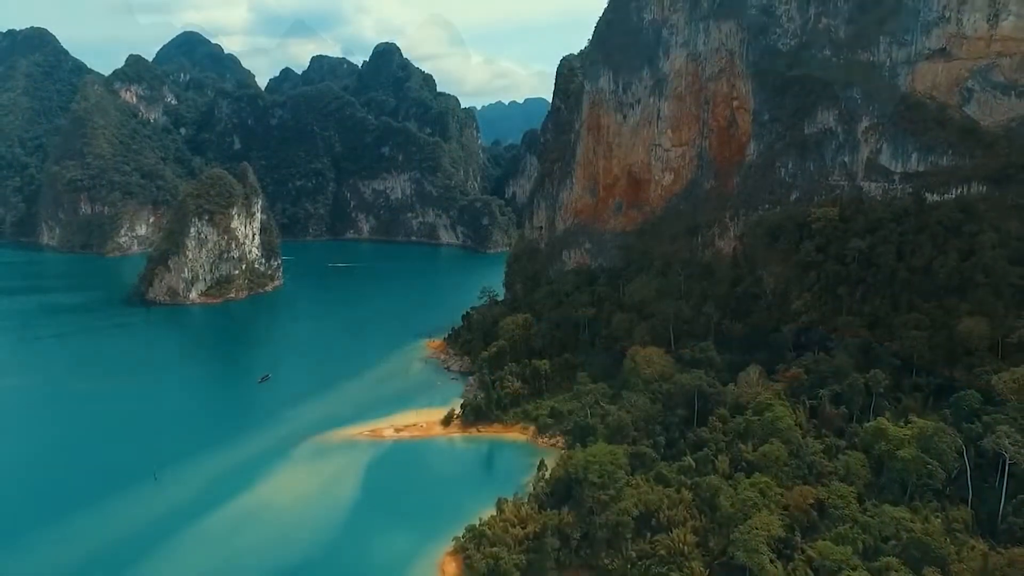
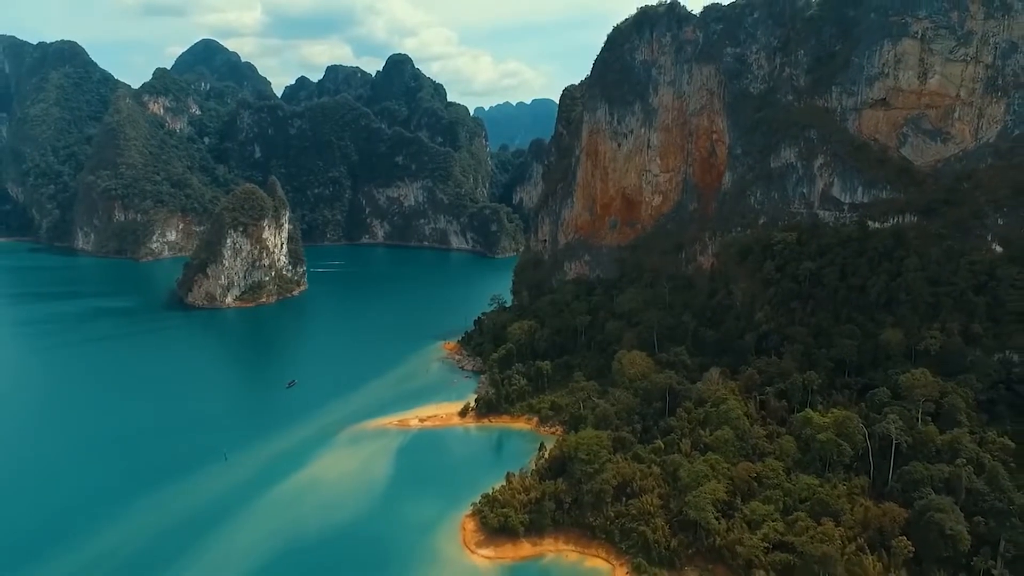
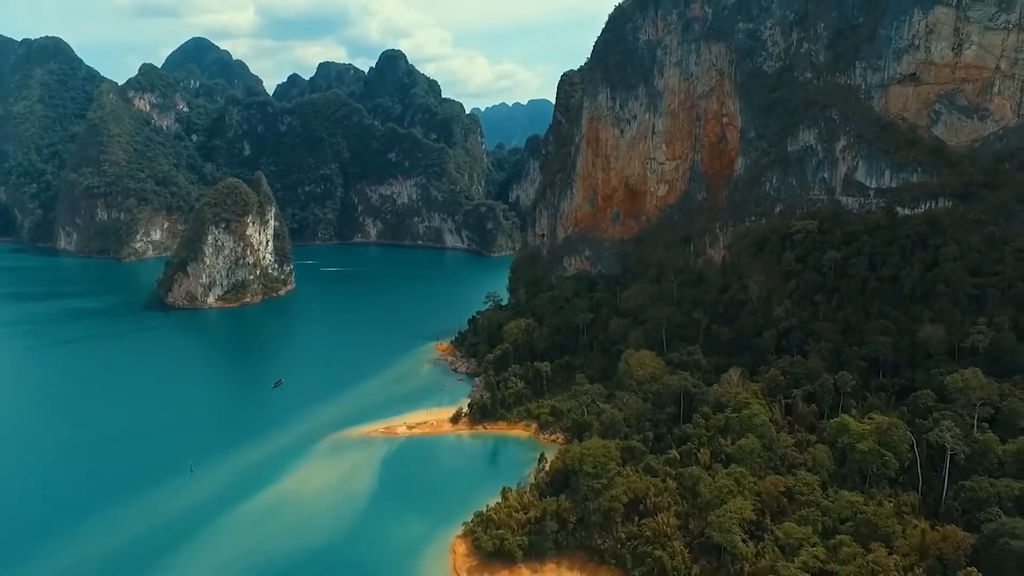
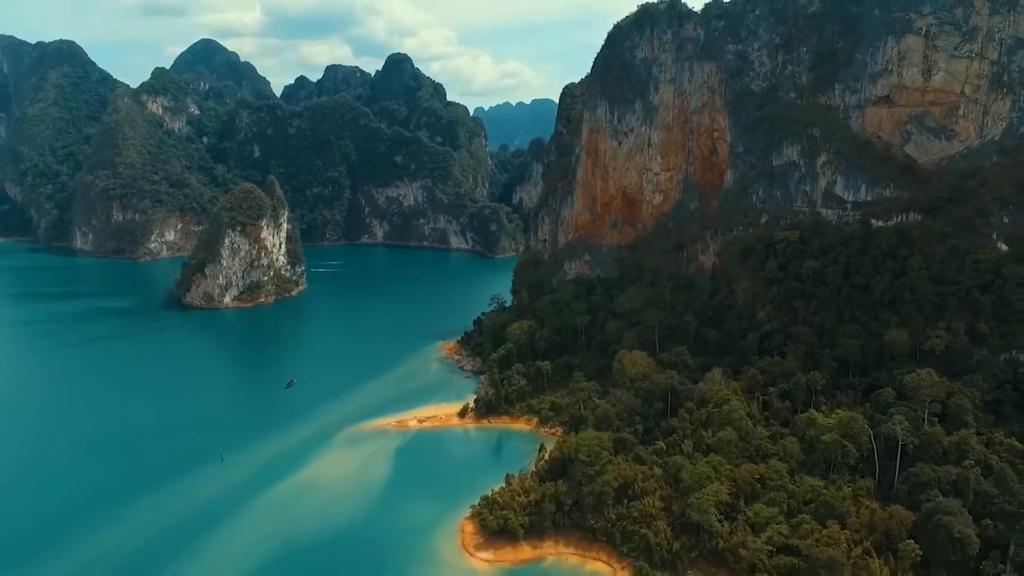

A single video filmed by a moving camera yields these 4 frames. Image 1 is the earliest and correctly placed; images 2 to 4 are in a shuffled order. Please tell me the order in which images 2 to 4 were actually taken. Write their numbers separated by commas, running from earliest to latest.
3, 4, 2
